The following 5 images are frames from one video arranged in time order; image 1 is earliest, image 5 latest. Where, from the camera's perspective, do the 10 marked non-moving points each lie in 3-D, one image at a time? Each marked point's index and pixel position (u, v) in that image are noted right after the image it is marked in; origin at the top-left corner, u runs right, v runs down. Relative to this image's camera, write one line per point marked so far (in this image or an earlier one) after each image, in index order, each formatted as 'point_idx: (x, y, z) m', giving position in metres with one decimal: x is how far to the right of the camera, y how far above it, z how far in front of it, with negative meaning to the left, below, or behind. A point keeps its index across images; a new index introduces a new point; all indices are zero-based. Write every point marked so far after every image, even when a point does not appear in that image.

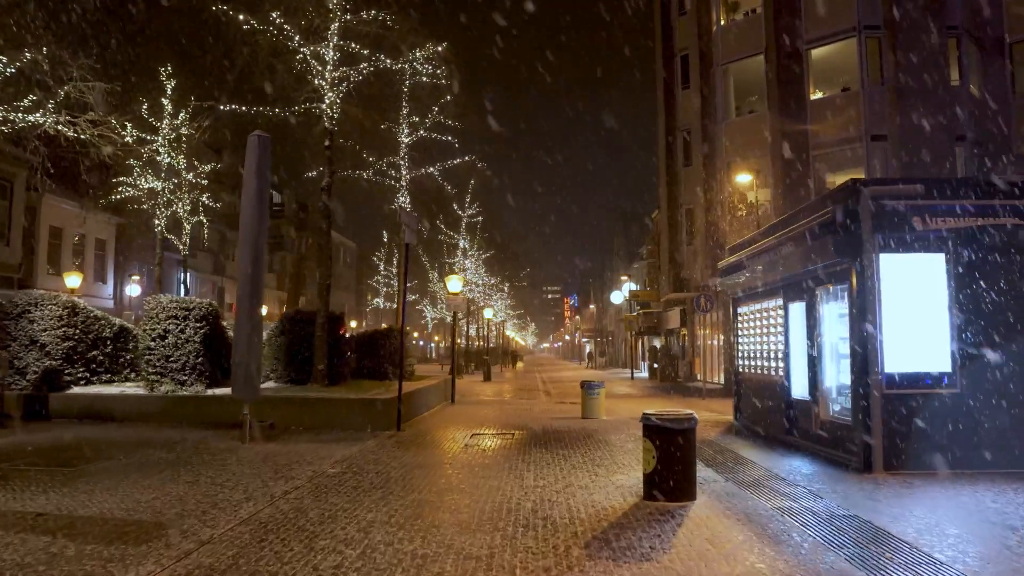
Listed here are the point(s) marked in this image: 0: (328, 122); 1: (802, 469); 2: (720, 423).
0: (-4.1, +3.7, +17.0) m
1: (+3.5, -2.2, +9.2) m
2: (+4.2, -2.7, +15.3) m
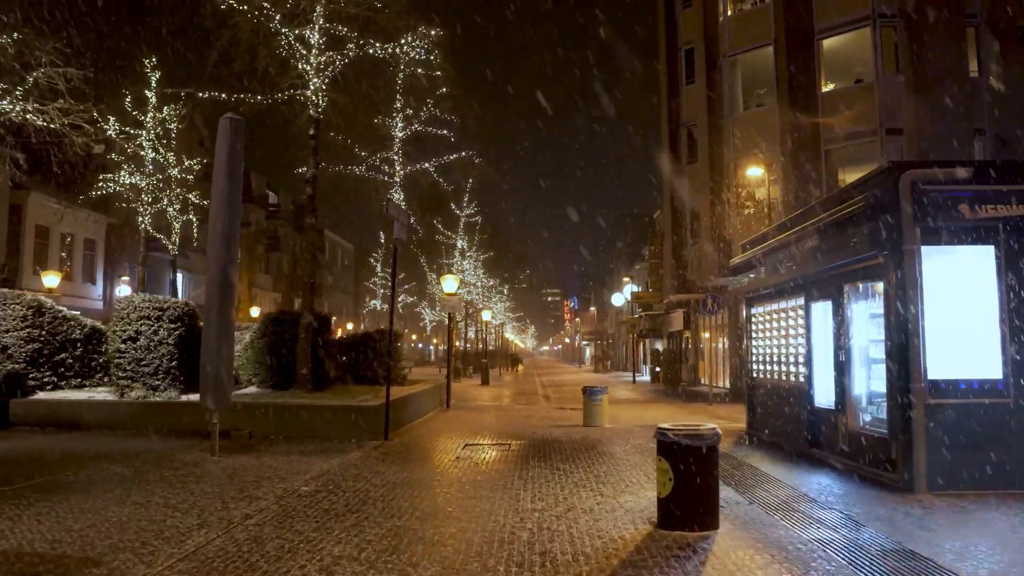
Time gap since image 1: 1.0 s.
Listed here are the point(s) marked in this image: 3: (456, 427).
0: (-4.1, +3.7, +16.0) m
1: (+3.4, -2.2, +8.2) m
2: (+4.1, -2.7, +14.2) m
3: (-1.2, -2.9, +16.1) m
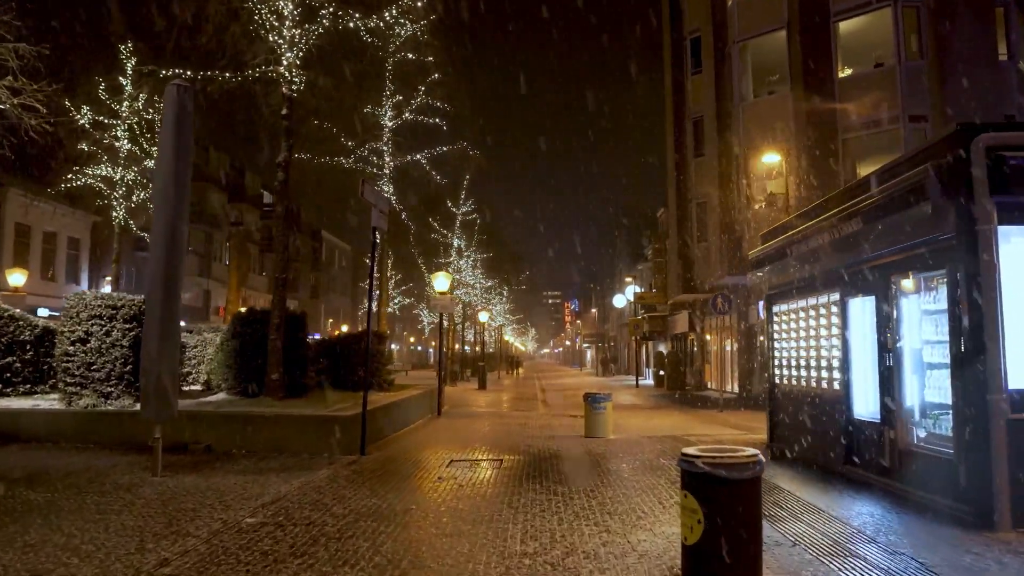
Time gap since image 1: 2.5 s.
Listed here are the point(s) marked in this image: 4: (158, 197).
0: (-4.3, +3.8, +14.5) m
1: (+3.3, -2.1, +6.7) m
2: (+4.0, -2.6, +12.7) m
3: (-1.3, -2.9, +14.6) m
4: (-4.3, +1.1, +9.3) m
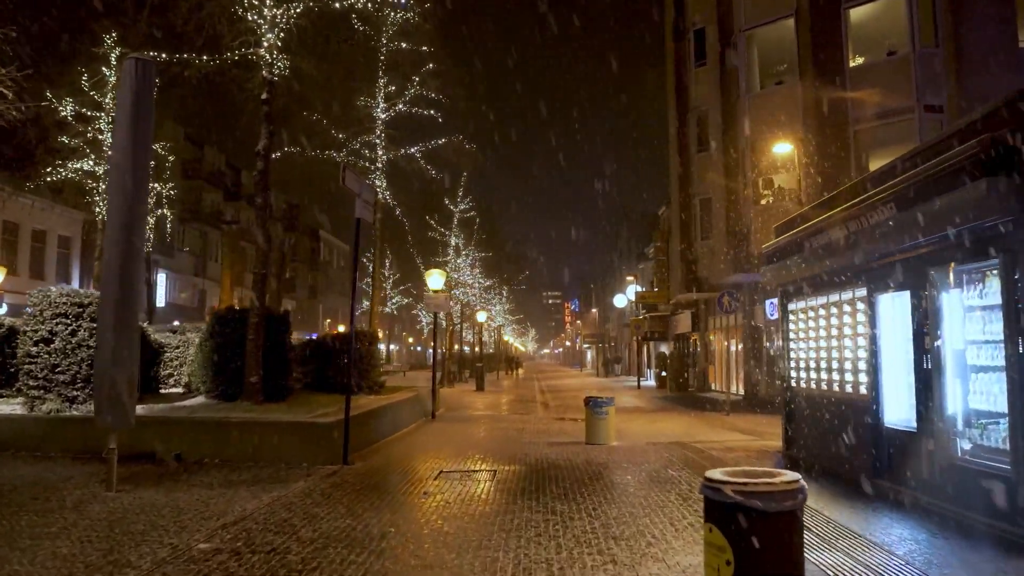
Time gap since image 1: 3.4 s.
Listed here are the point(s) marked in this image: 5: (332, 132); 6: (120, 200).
0: (-4.3, +3.9, +13.6) m
1: (+3.3, -2.0, +5.8) m
2: (+3.9, -2.5, +11.8) m
3: (-1.3, -2.8, +13.8) m
4: (-4.4, +1.2, +8.4) m
5: (-4.5, +3.9, +19.1) m
6: (-4.3, +1.0, +8.4) m
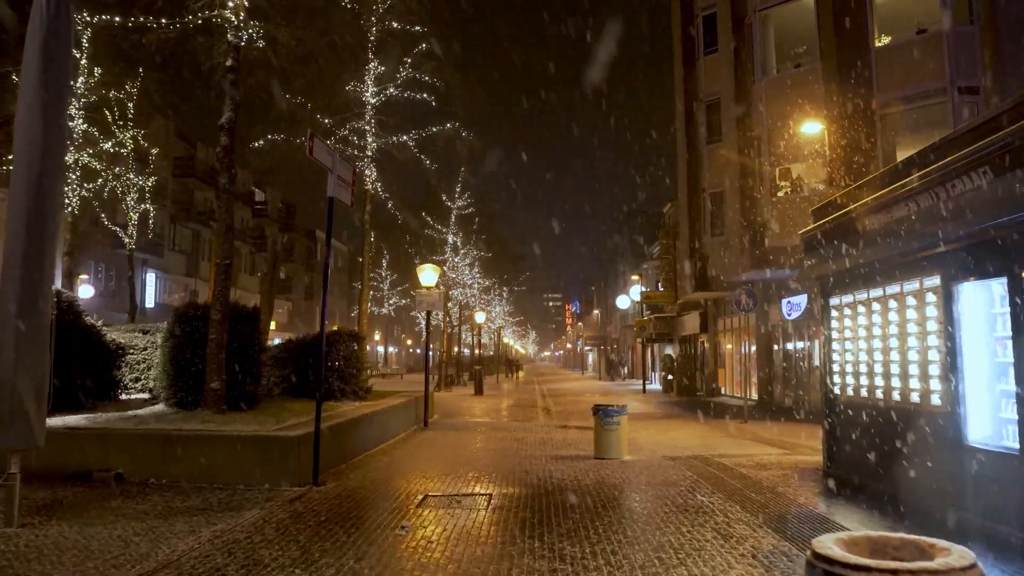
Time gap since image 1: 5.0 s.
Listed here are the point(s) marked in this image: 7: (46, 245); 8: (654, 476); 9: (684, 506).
0: (-4.3, +4.0, +12.1) m
1: (+3.2, -1.9, +4.2) m
2: (+3.9, -2.4, +10.2) m
3: (-1.4, -2.7, +12.2) m
4: (-4.4, +1.3, +6.9) m
5: (-4.5, +3.9, +17.5) m
6: (-4.3, +1.1, +6.9) m
7: (-4.2, +0.5, +6.9) m
8: (+1.8, -2.4, +9.7) m
9: (+1.7, -2.2, +7.8) m
